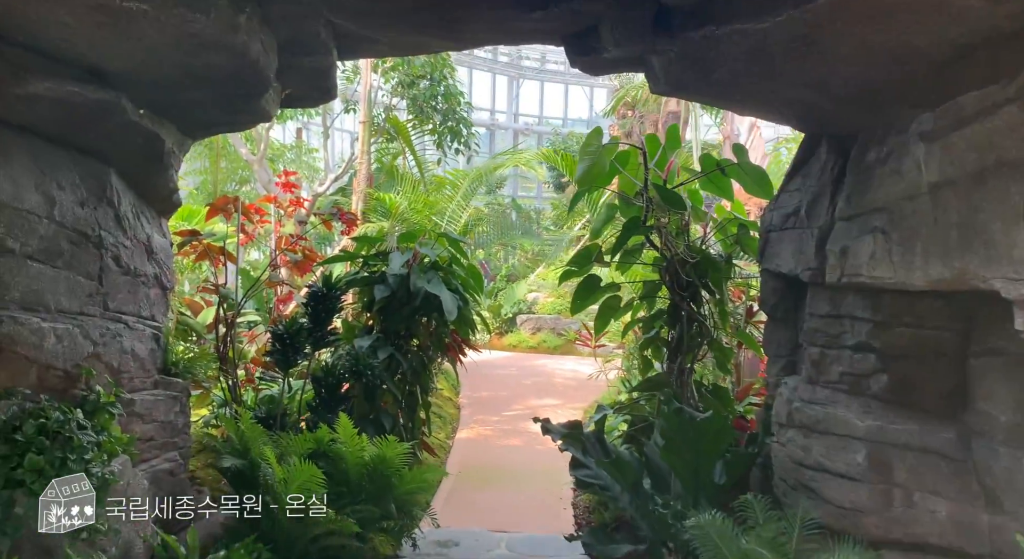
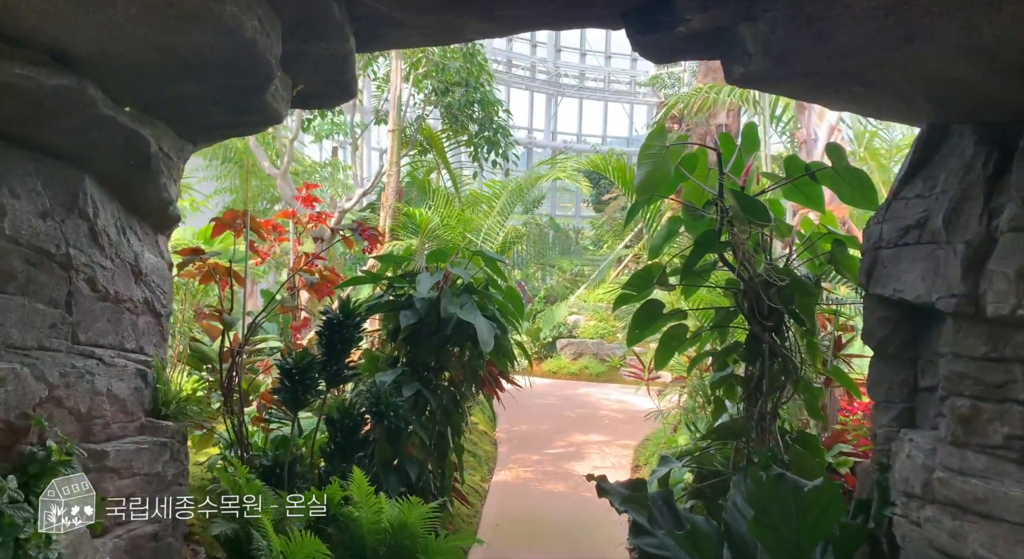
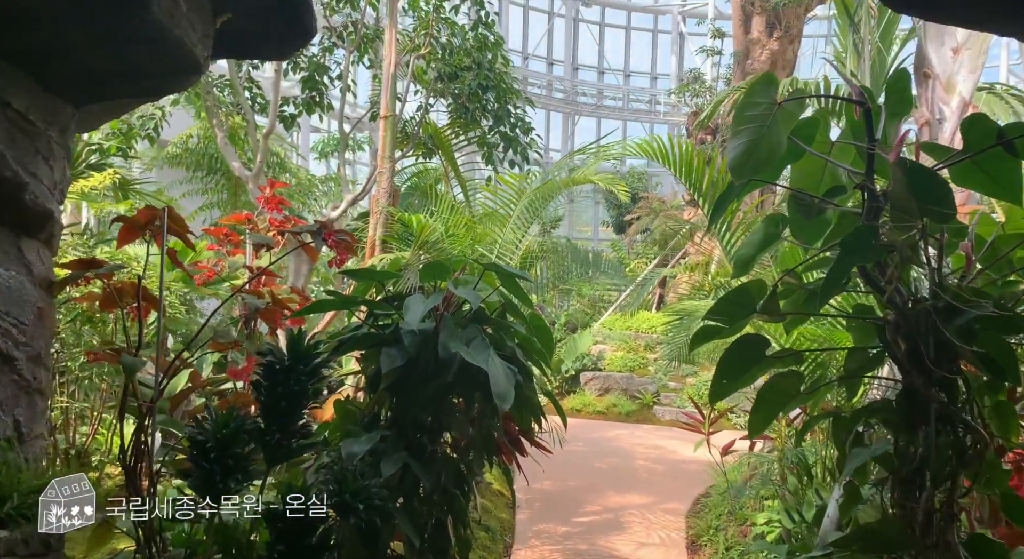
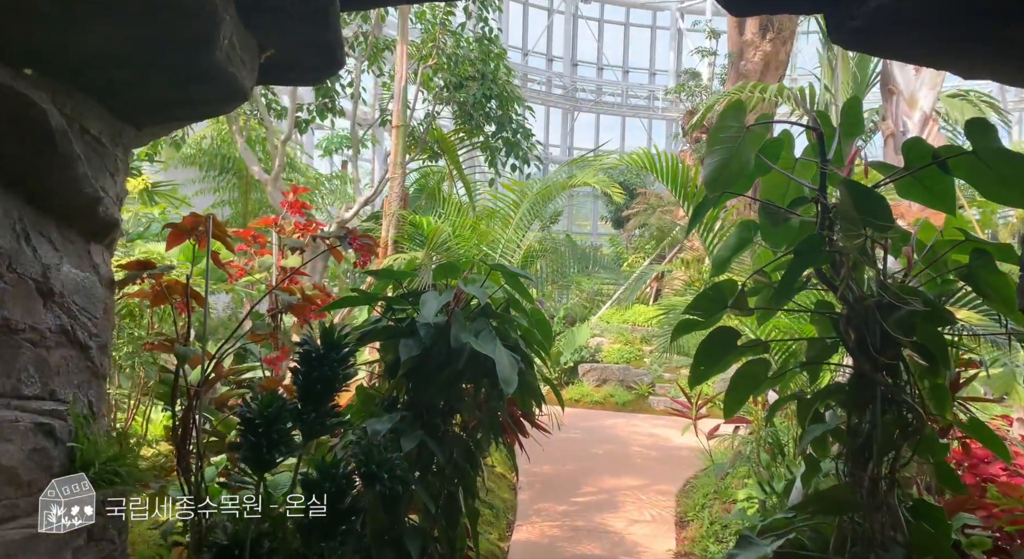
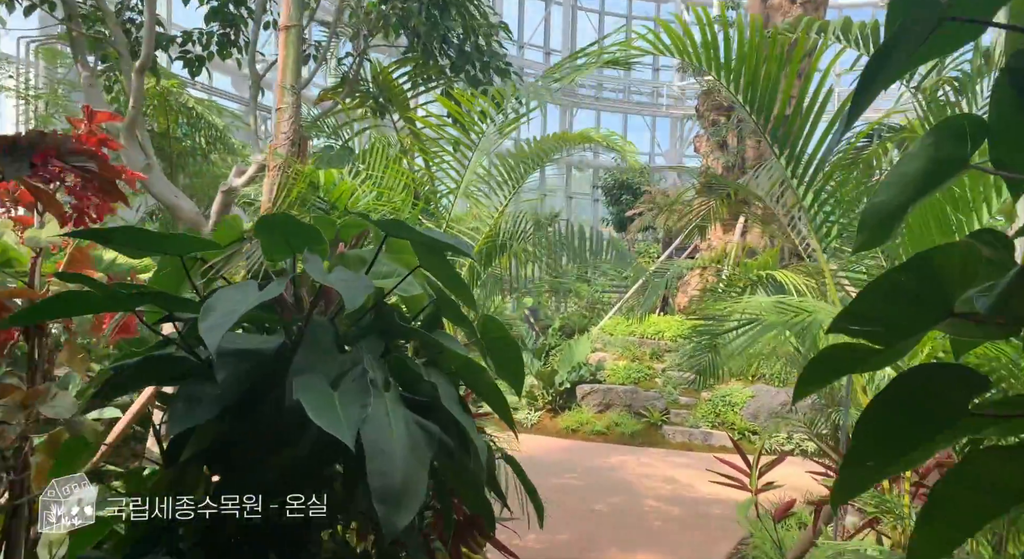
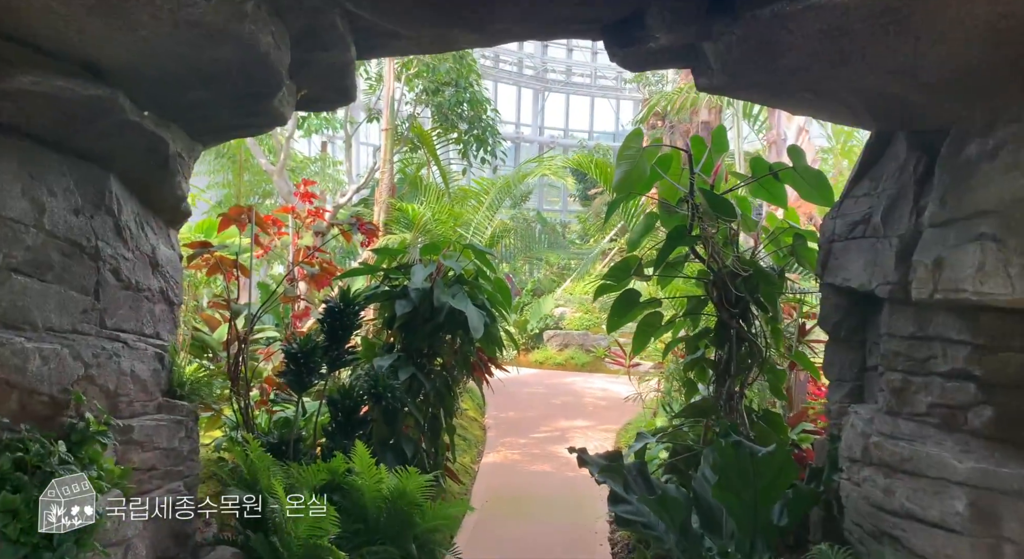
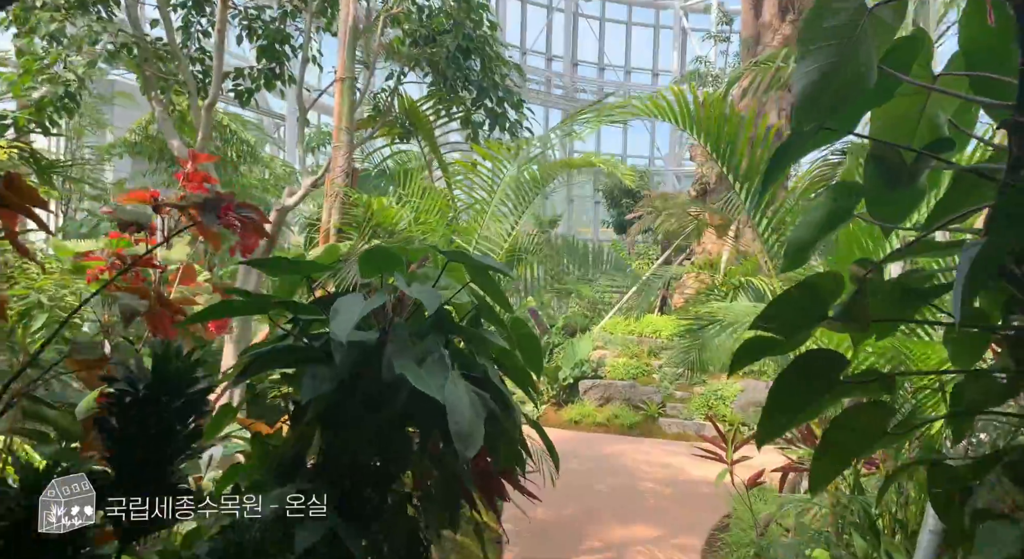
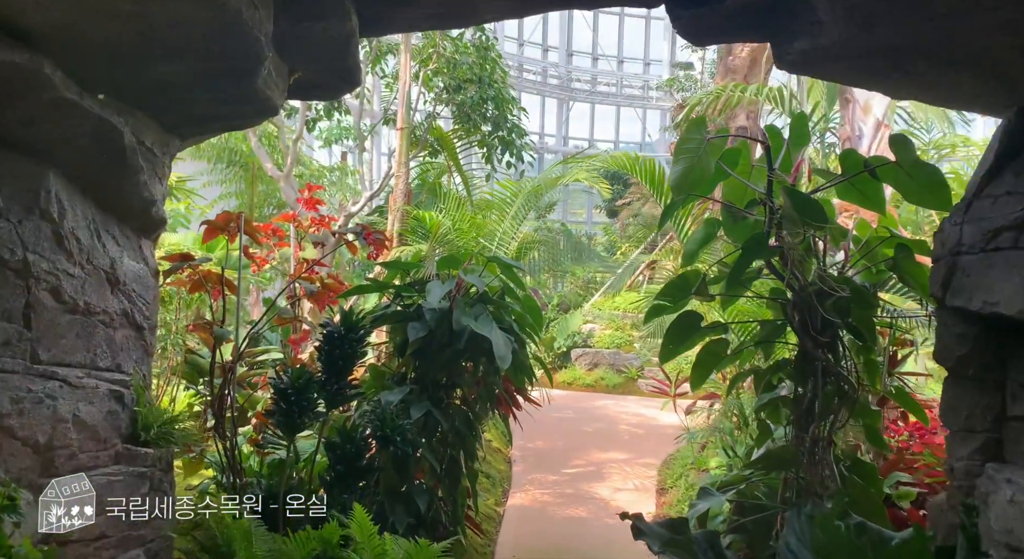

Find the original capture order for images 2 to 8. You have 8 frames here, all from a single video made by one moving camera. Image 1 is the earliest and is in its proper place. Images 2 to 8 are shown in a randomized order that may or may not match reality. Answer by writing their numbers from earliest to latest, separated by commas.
6, 2, 8, 4, 3, 7, 5
